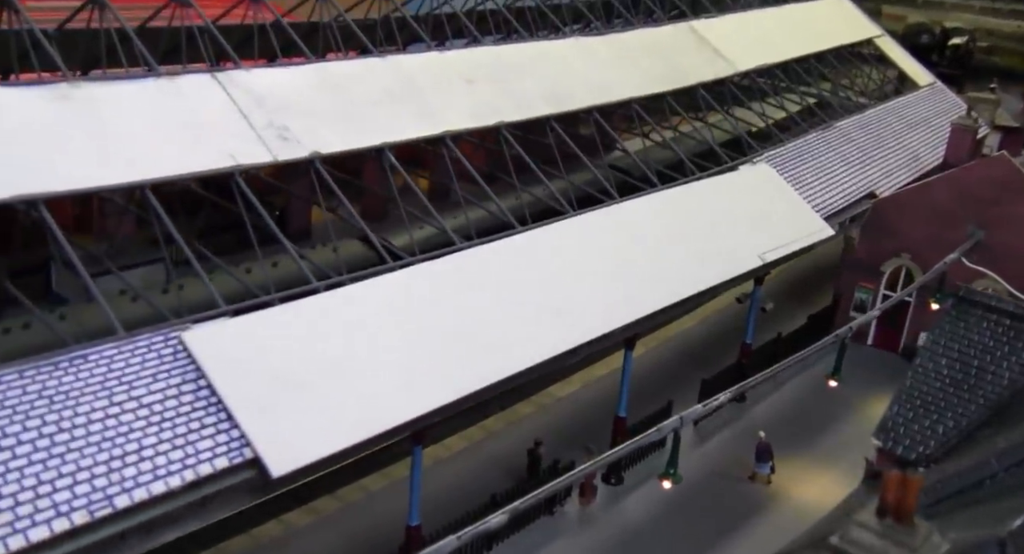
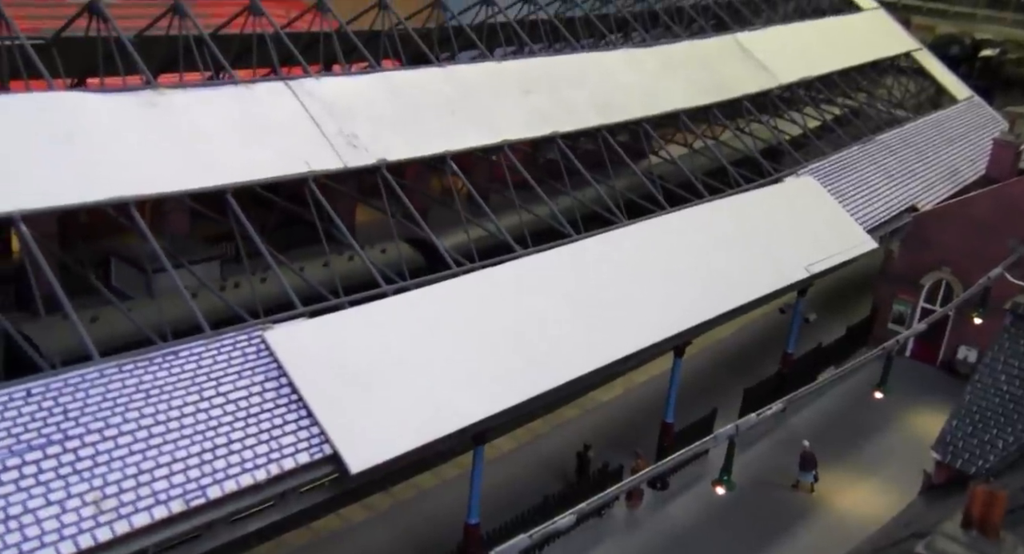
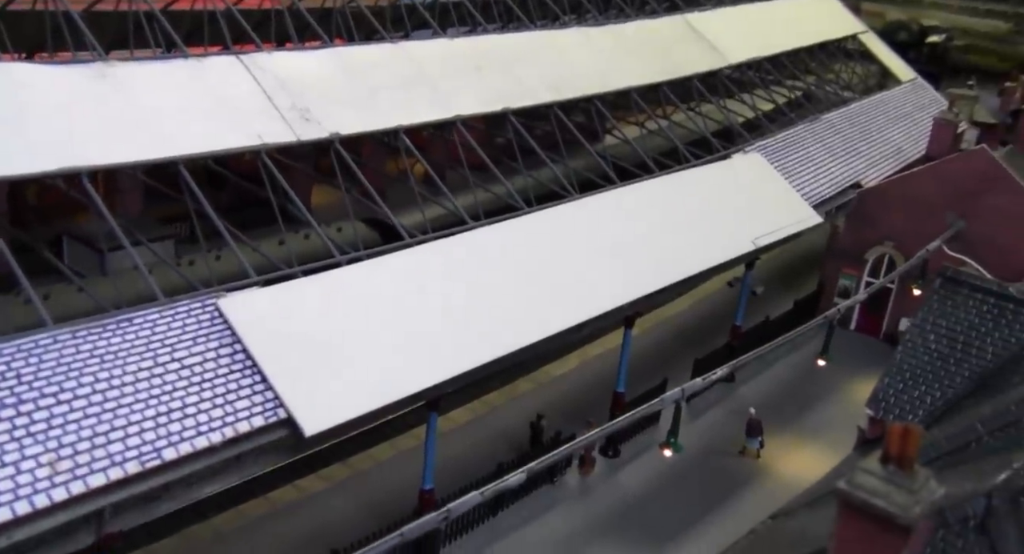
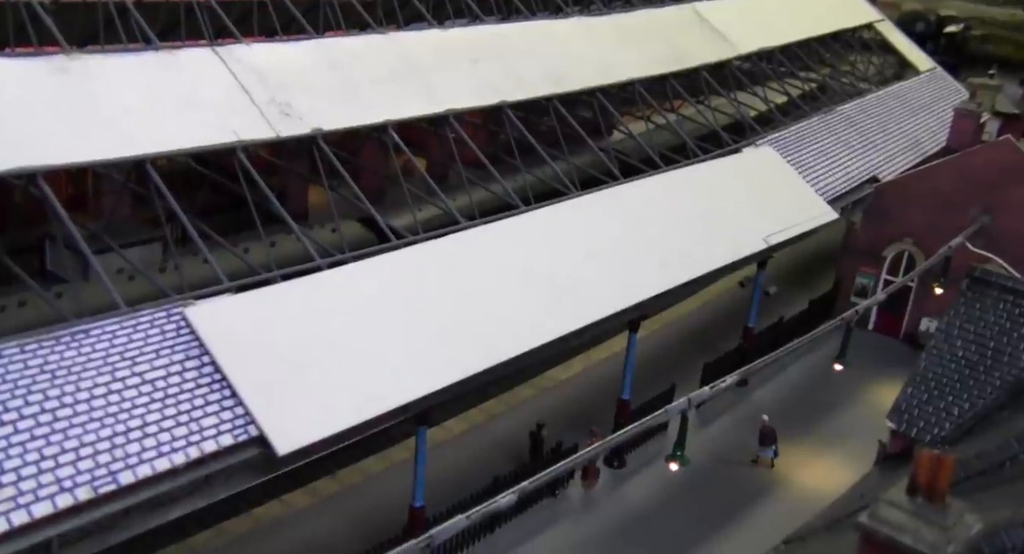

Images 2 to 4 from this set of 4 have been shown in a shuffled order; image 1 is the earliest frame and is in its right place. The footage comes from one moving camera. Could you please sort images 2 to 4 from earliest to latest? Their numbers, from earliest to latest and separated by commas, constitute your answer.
4, 2, 3
